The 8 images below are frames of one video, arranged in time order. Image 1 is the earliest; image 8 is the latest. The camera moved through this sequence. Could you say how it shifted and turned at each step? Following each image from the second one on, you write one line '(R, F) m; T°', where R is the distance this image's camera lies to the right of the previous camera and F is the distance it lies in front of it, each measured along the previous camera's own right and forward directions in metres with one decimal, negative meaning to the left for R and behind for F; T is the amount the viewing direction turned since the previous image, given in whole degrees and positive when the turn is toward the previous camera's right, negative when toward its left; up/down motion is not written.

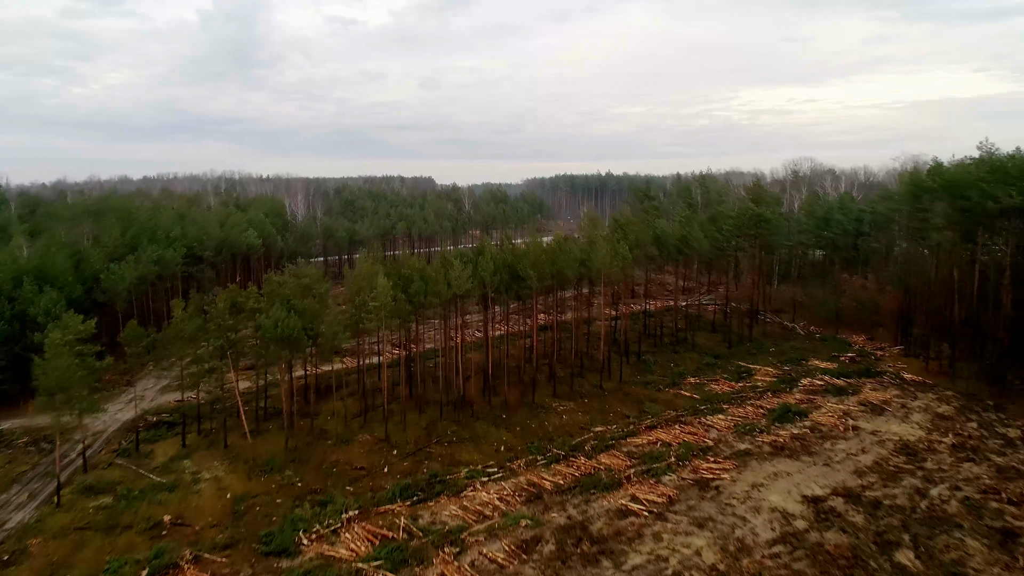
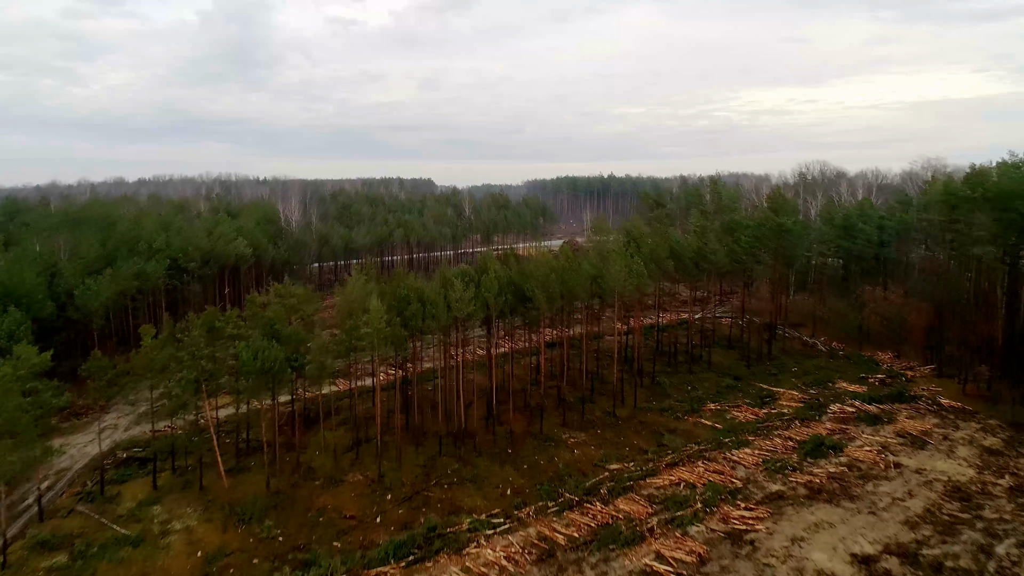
(-0.1, +1.5) m; 0°
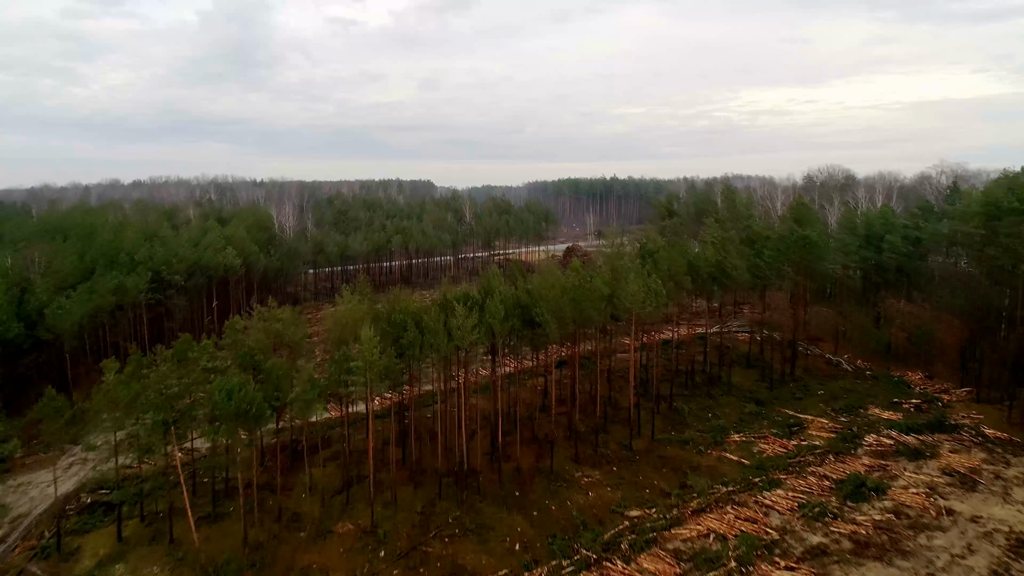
(-0.1, +1.5) m; 0°
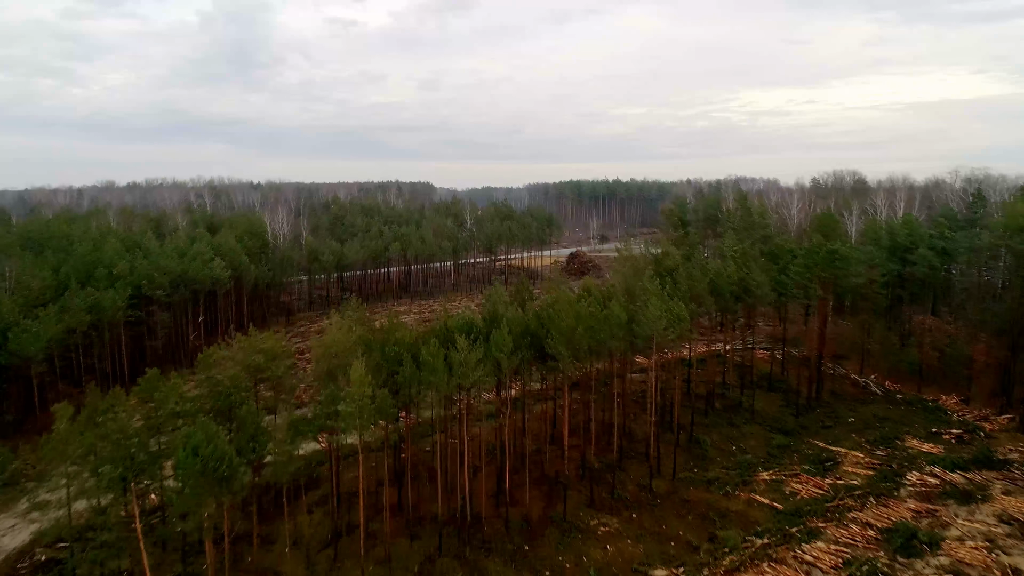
(-0.1, +1.5) m; 0°
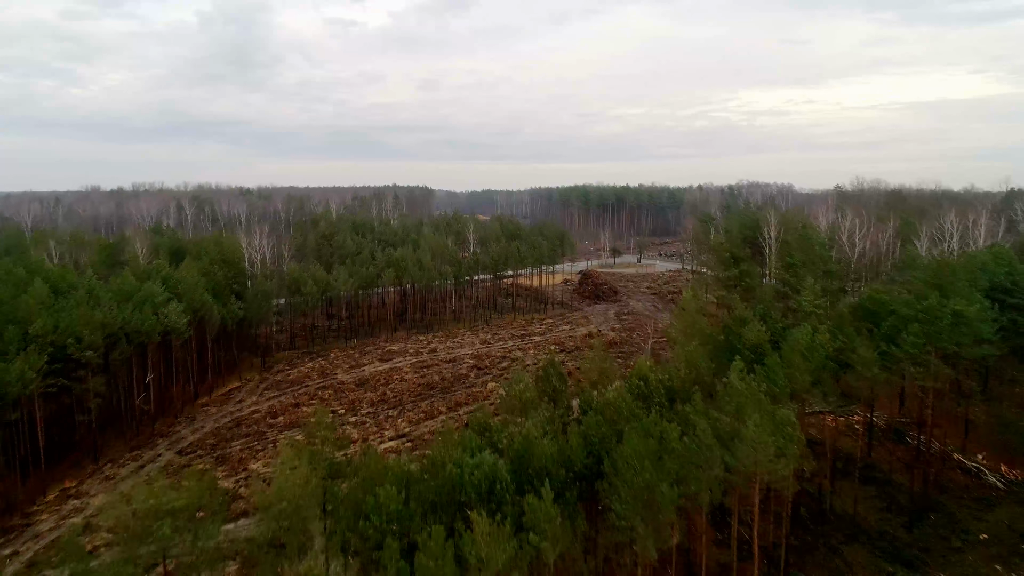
(-0.4, +4.4) m; 0°
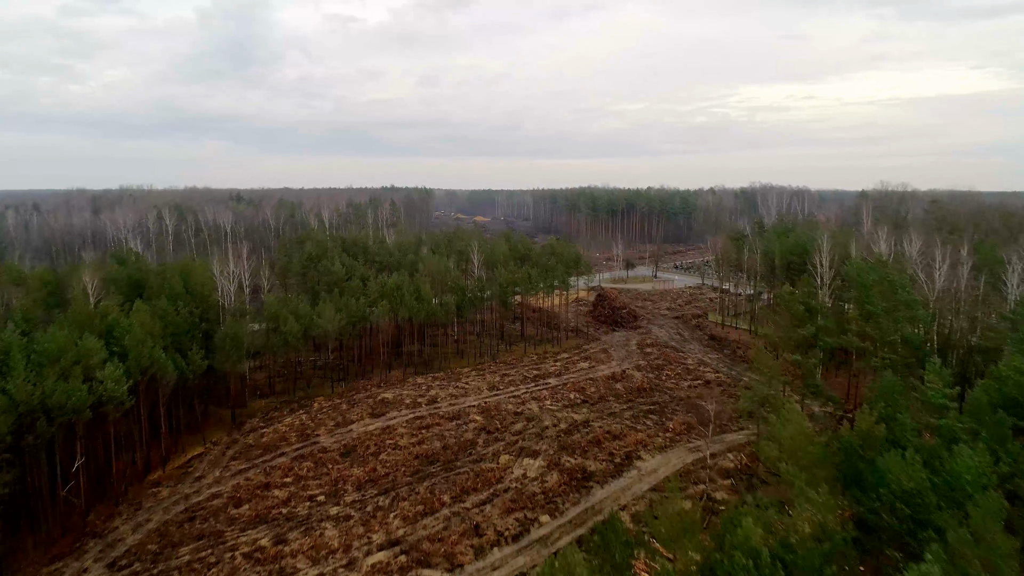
(-0.4, +4.1) m; 0°
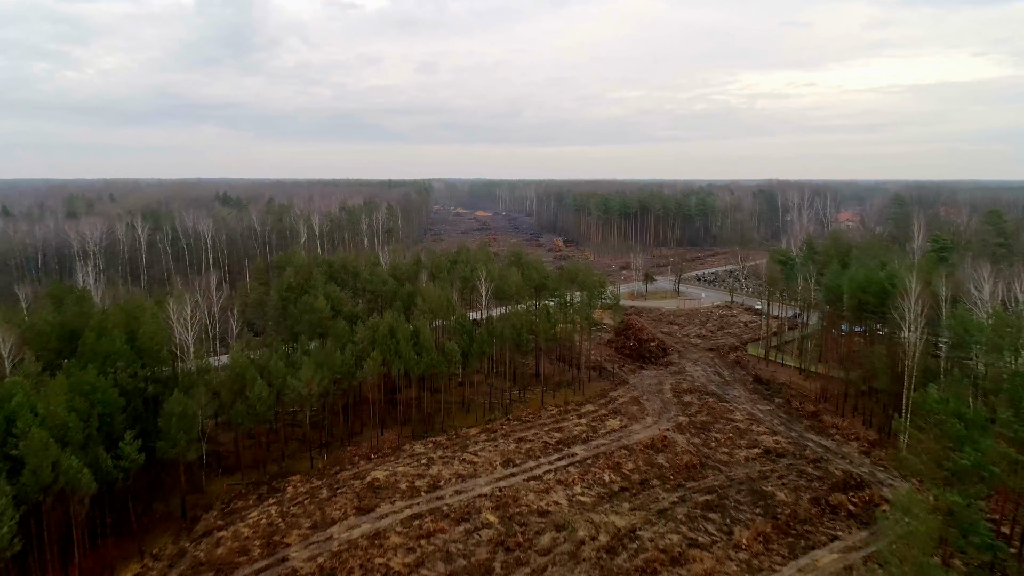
(-0.5, +4.8) m; 0°
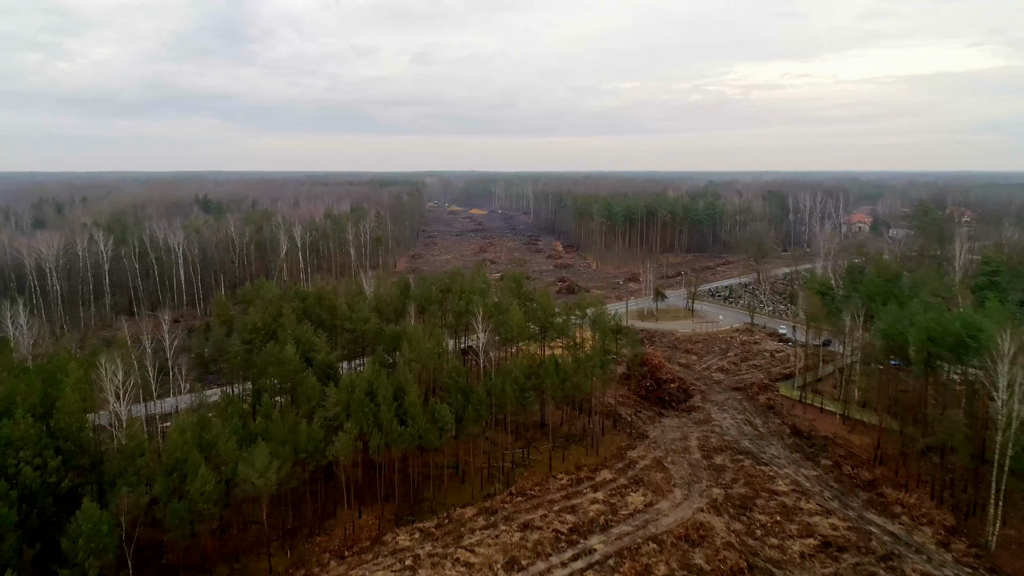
(-0.2, +4.0) m; 0°
